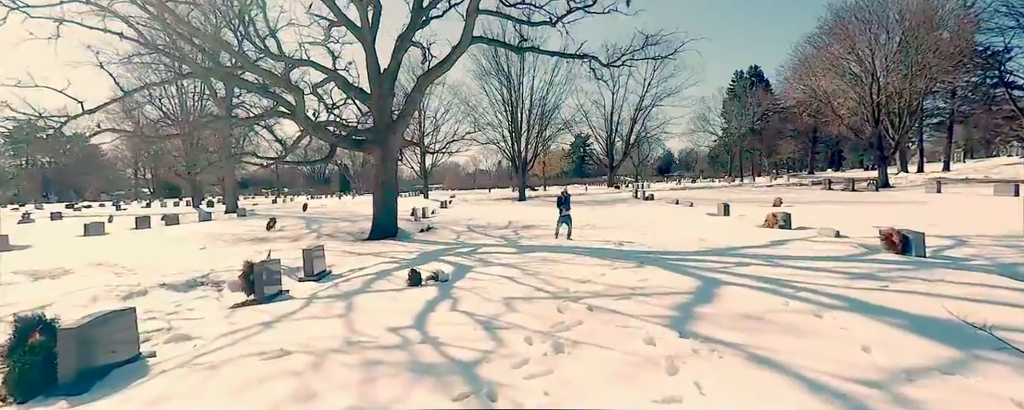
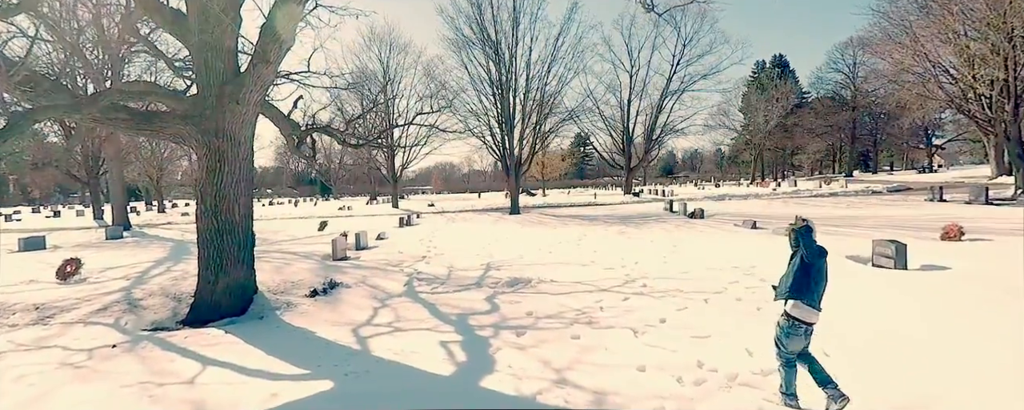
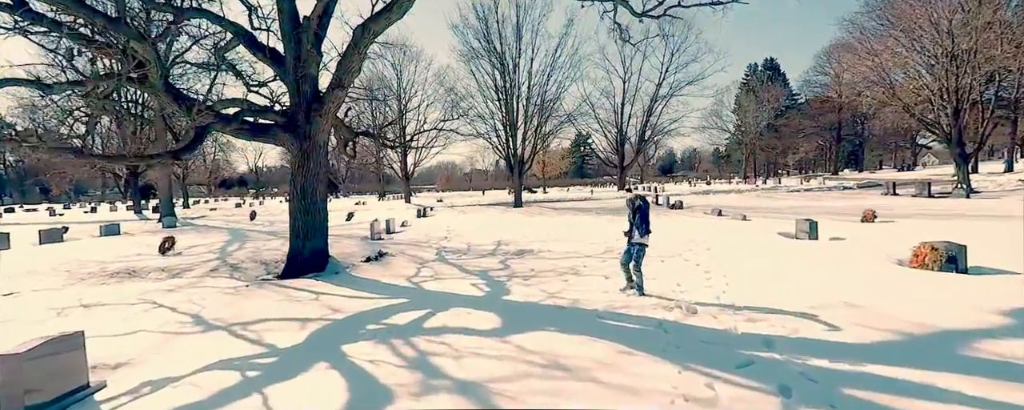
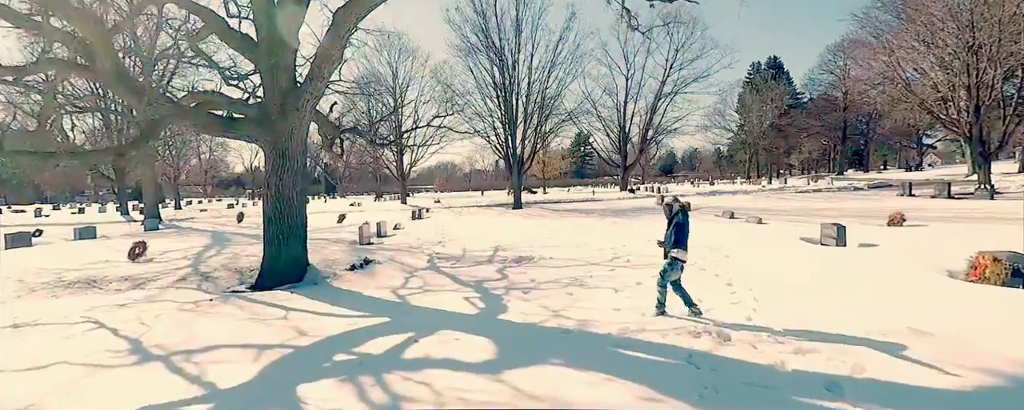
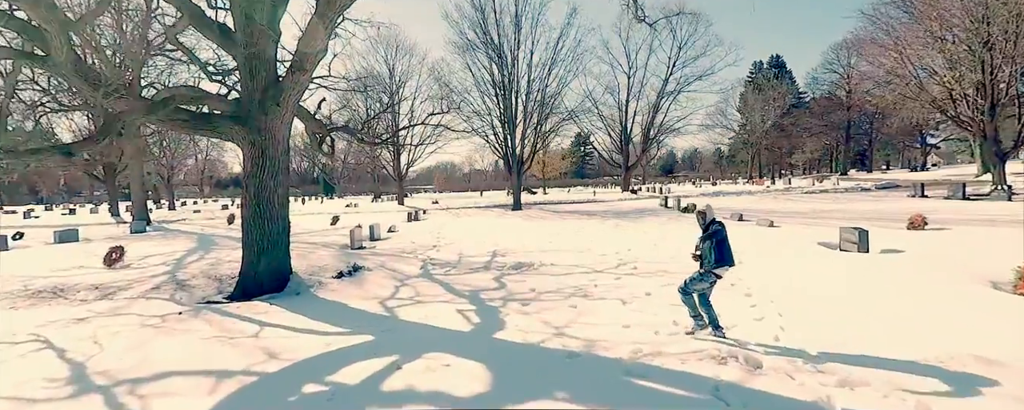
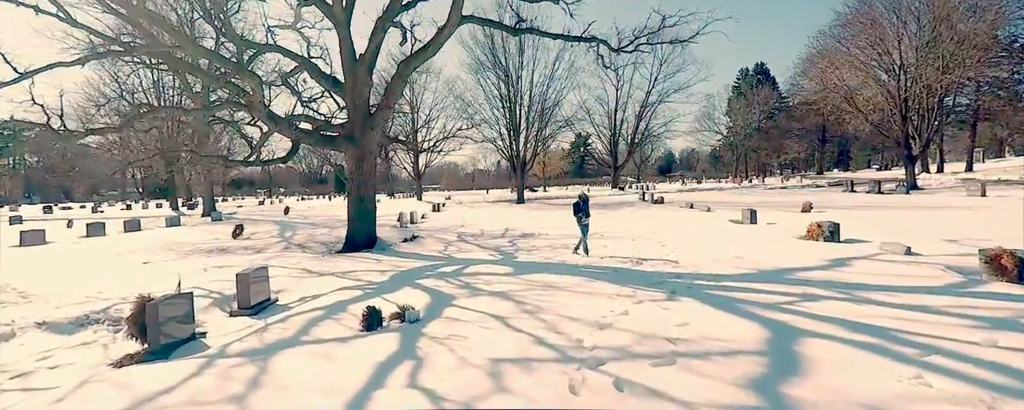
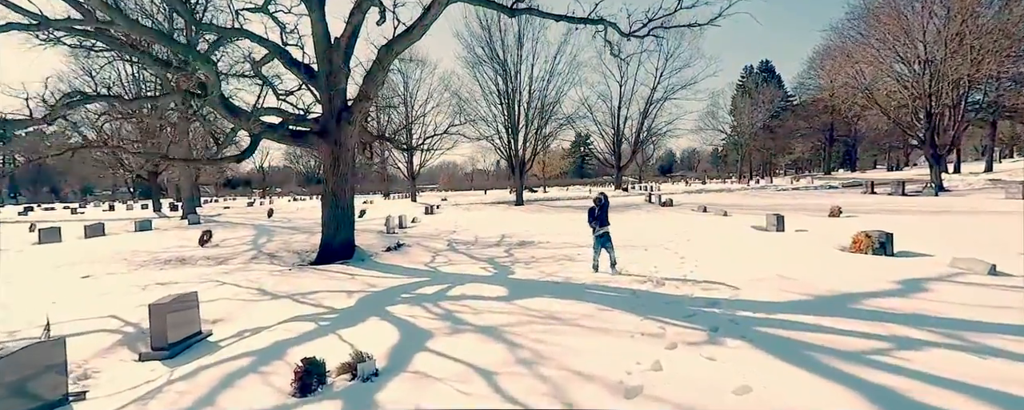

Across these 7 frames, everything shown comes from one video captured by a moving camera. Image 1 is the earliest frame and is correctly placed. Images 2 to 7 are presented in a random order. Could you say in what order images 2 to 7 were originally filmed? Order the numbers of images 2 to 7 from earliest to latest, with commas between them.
6, 7, 3, 4, 5, 2
